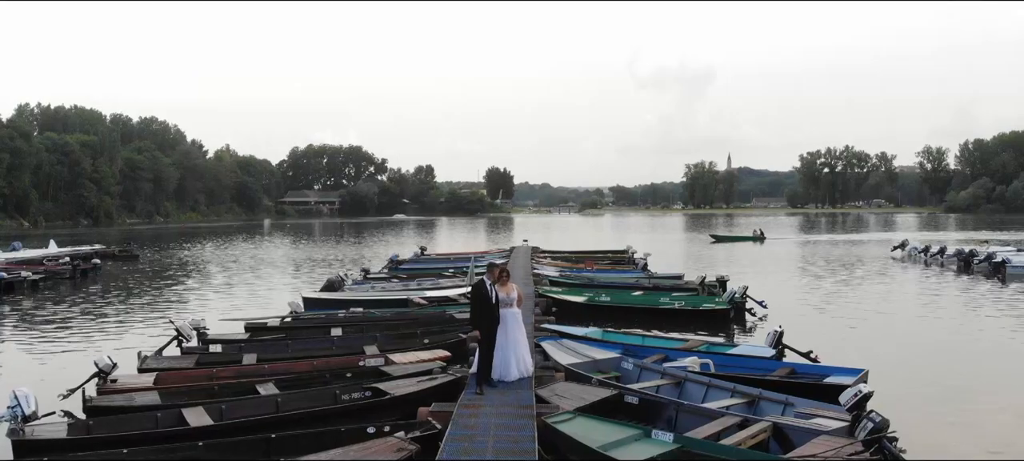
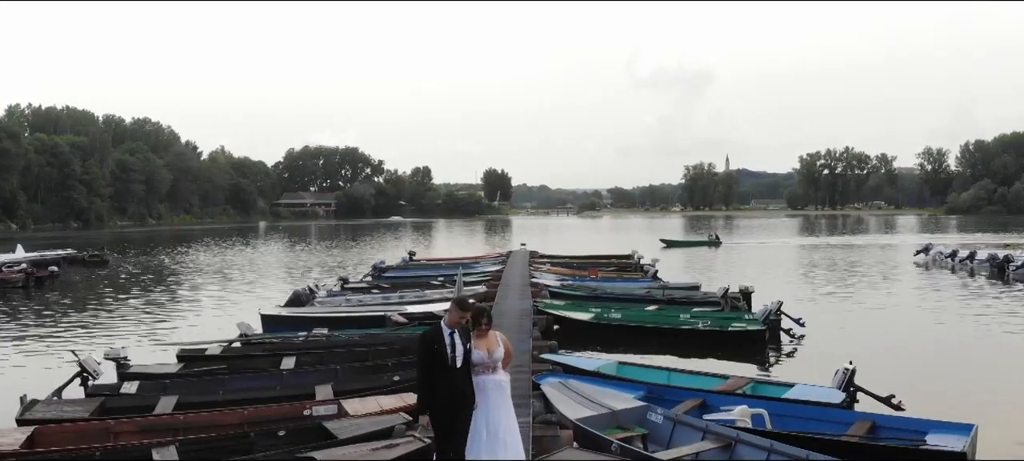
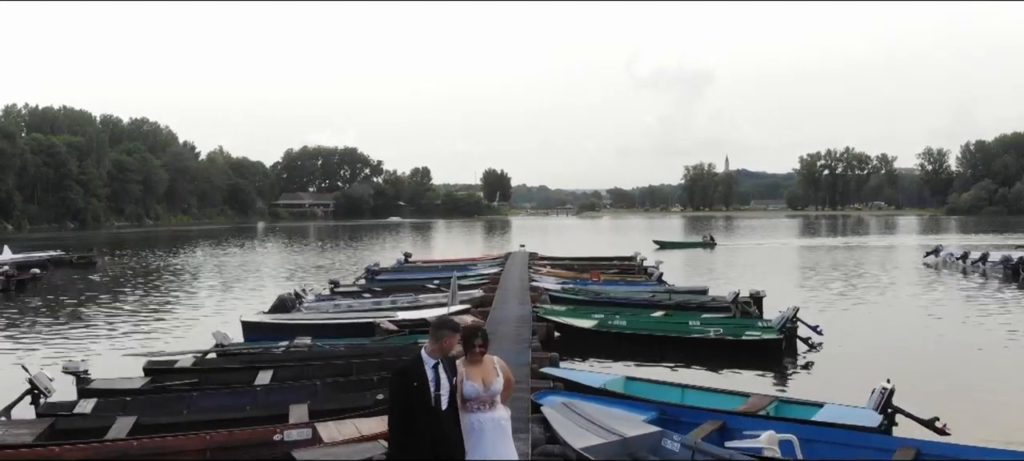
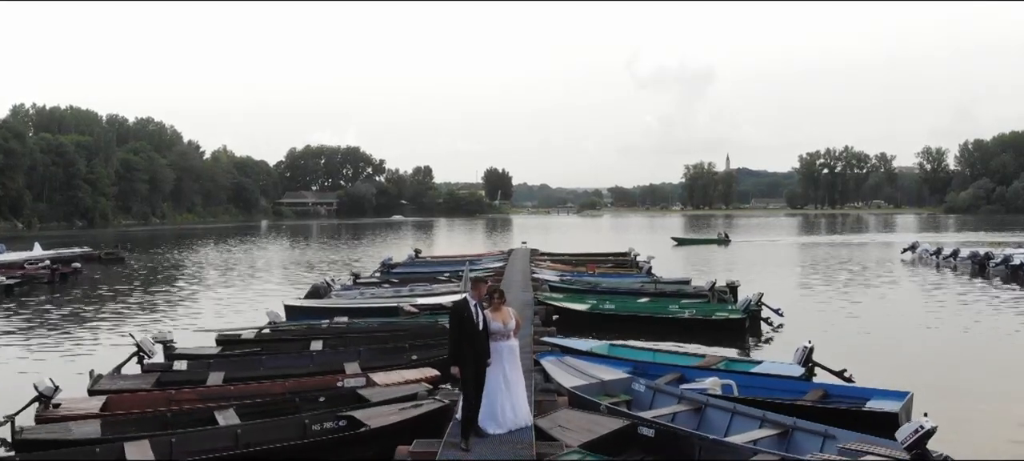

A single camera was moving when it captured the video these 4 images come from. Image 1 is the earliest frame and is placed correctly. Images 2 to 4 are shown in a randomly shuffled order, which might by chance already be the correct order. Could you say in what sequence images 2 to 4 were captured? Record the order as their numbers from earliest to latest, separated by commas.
4, 2, 3
